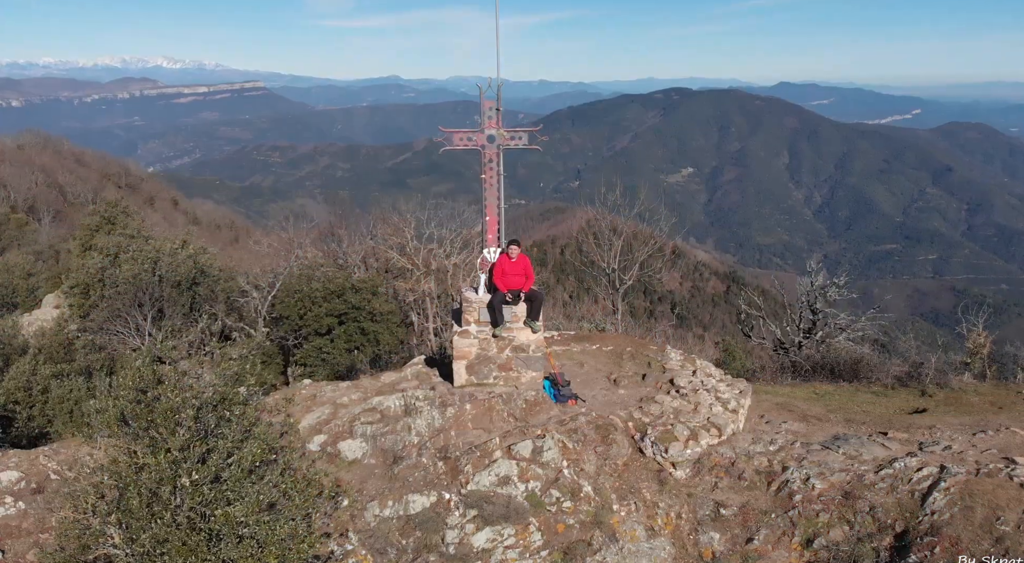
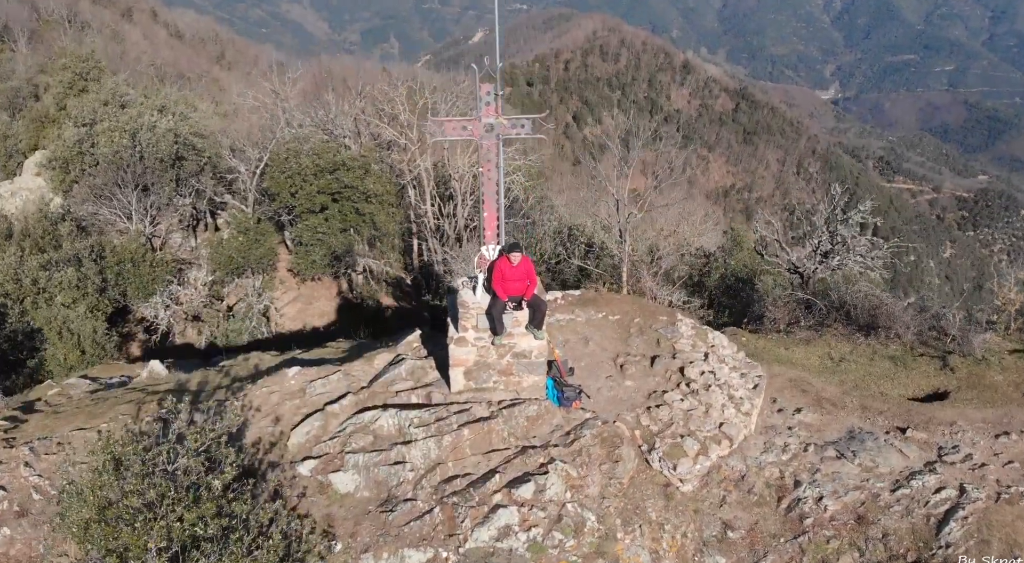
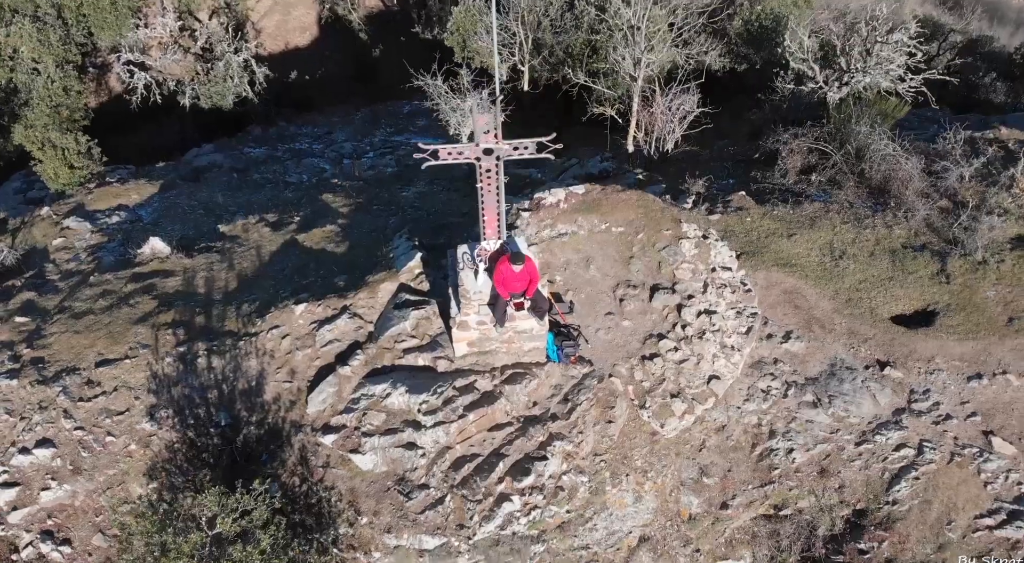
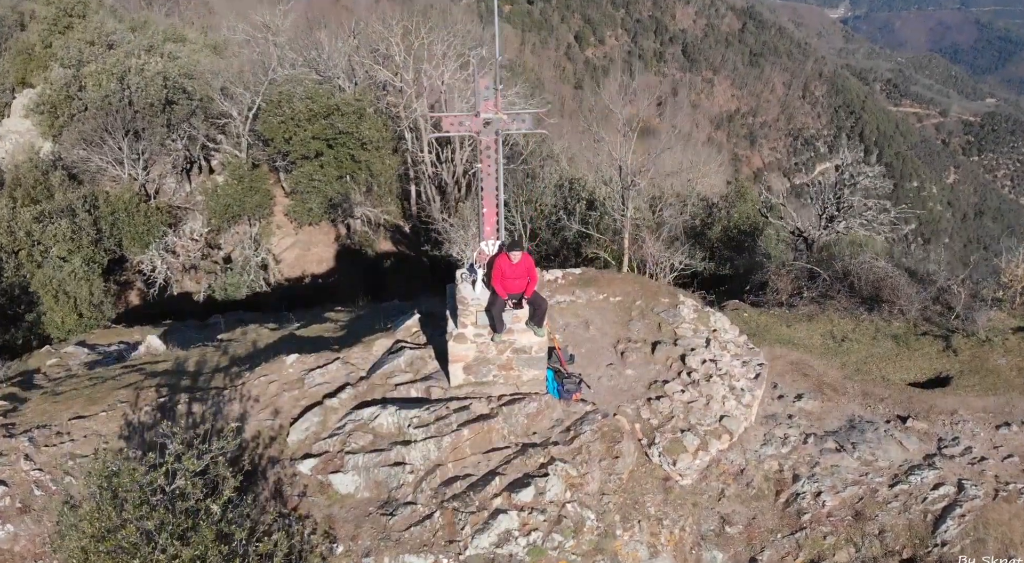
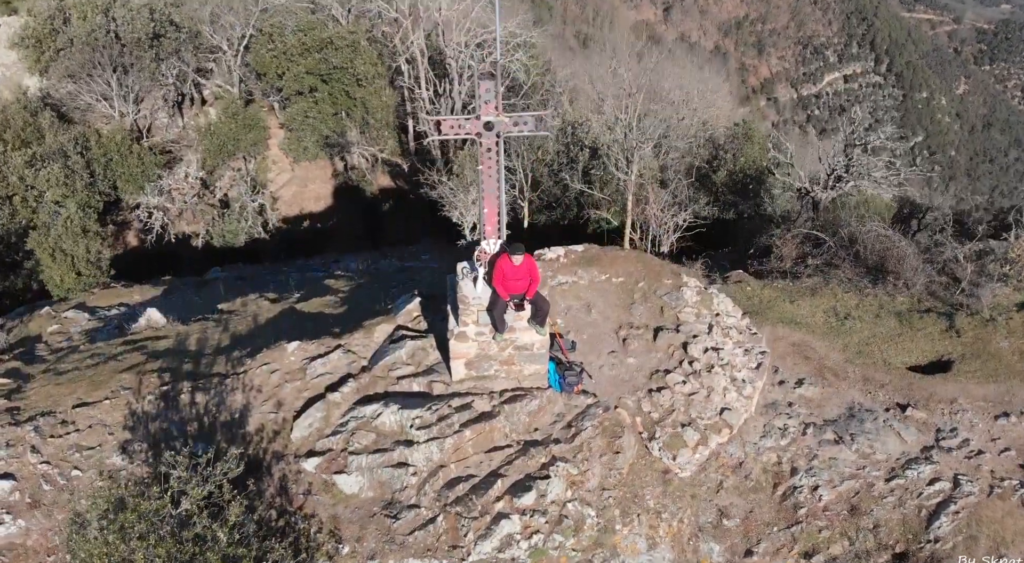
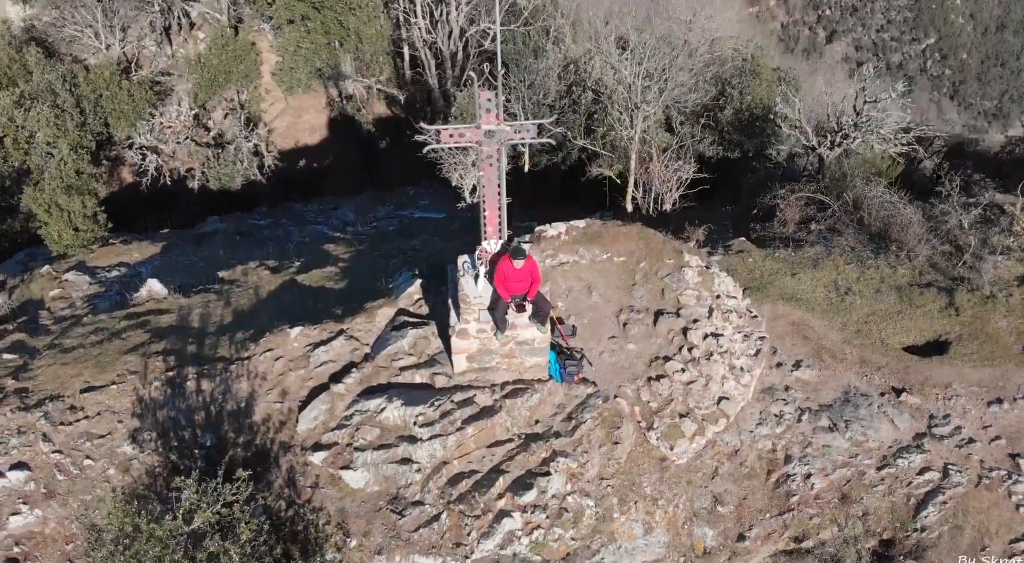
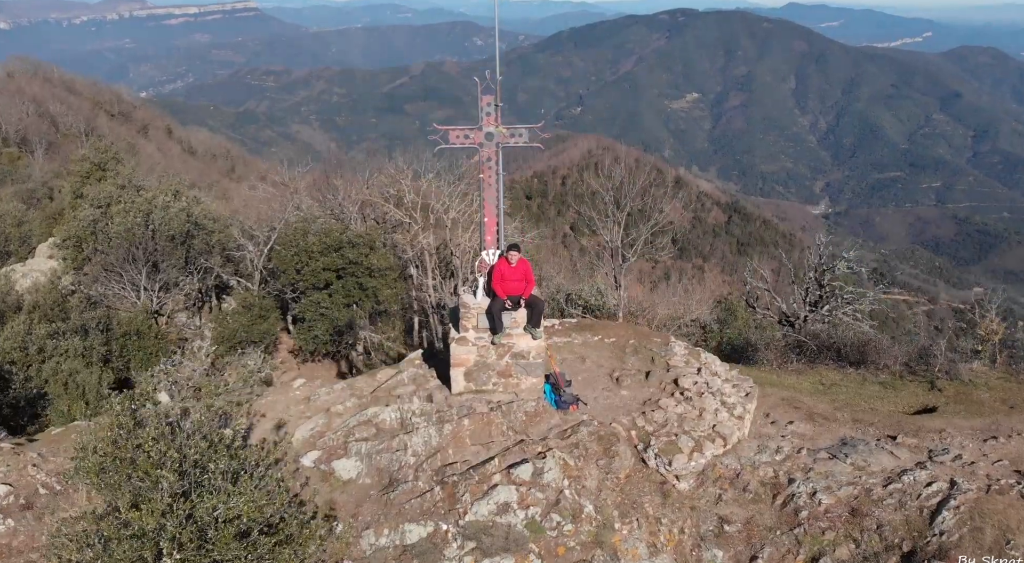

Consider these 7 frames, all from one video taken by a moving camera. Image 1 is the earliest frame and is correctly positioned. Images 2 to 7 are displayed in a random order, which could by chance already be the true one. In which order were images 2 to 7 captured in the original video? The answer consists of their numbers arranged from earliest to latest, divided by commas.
7, 2, 4, 5, 6, 3
